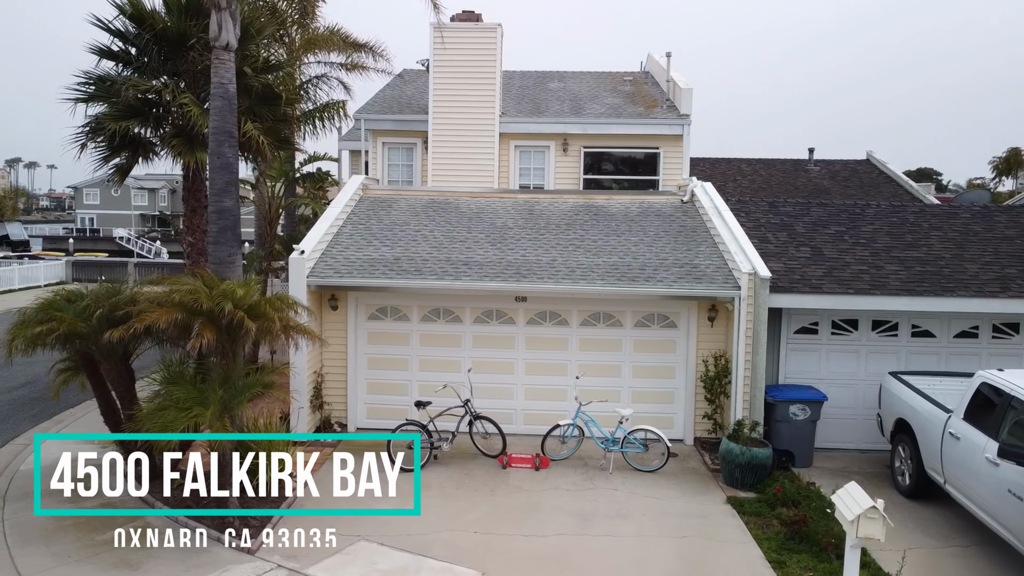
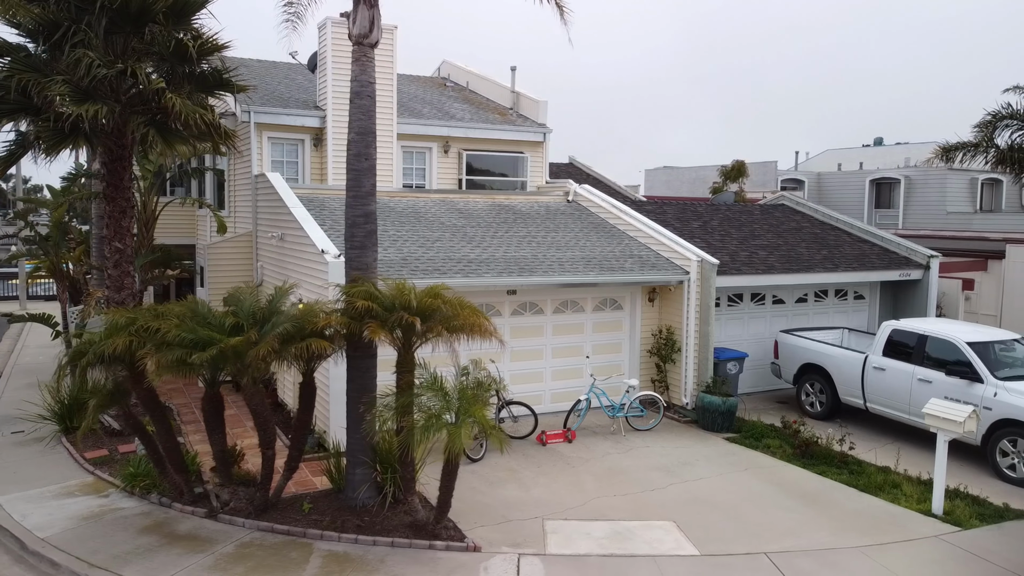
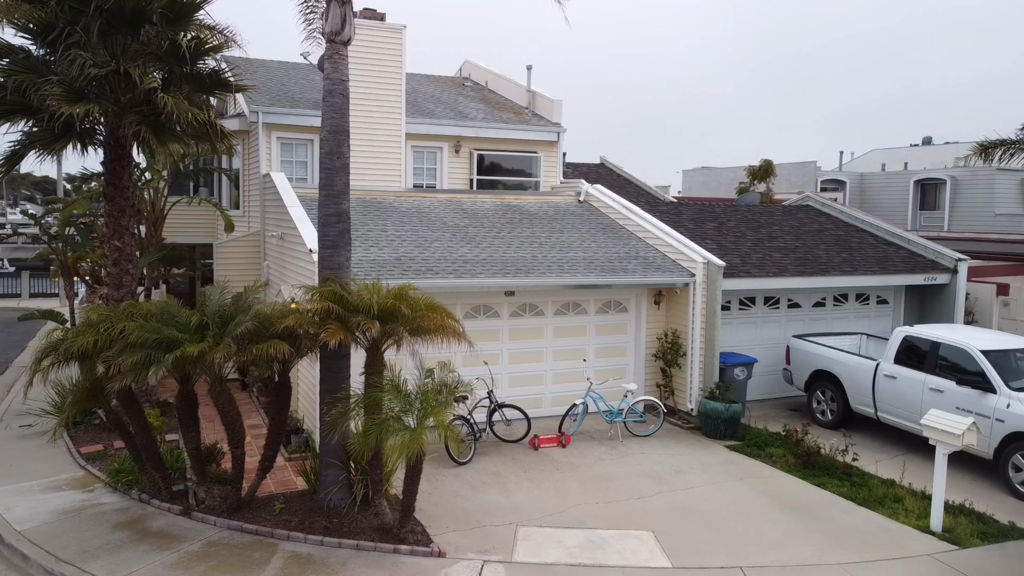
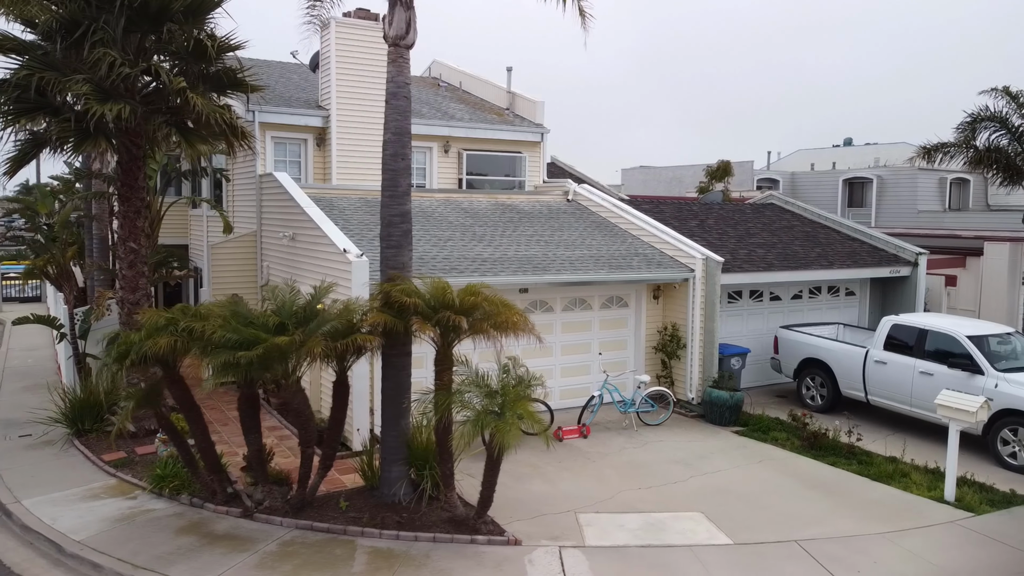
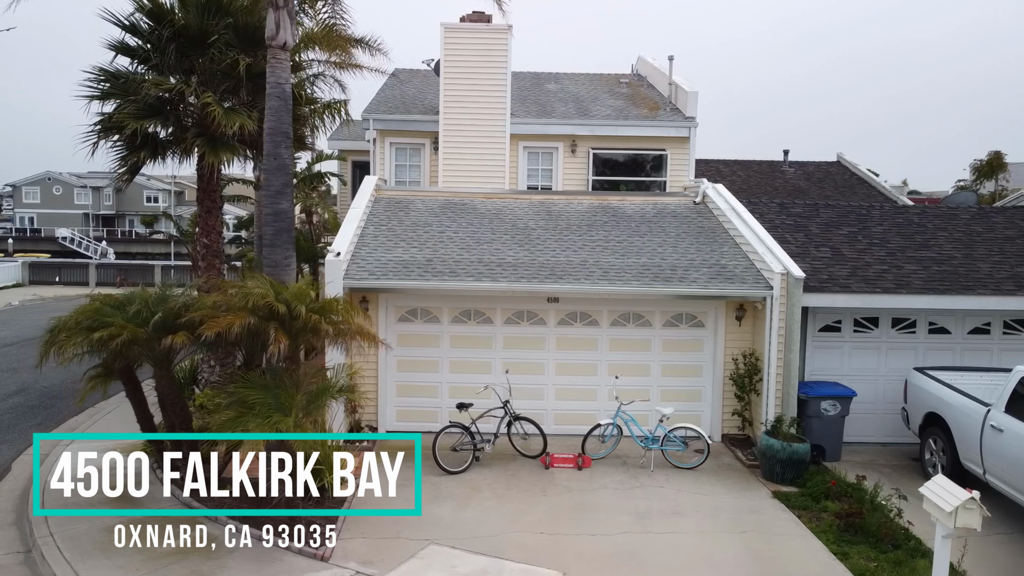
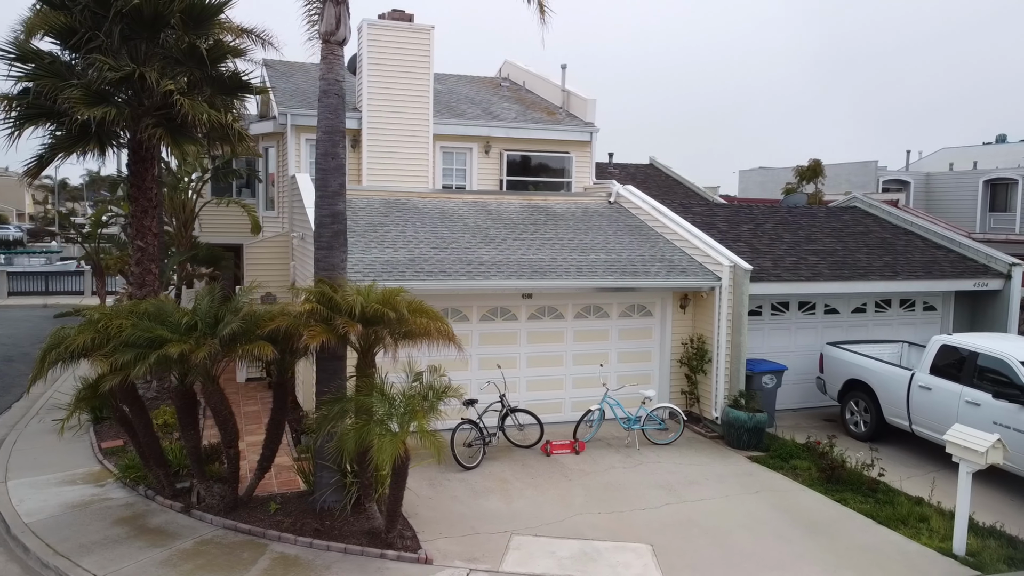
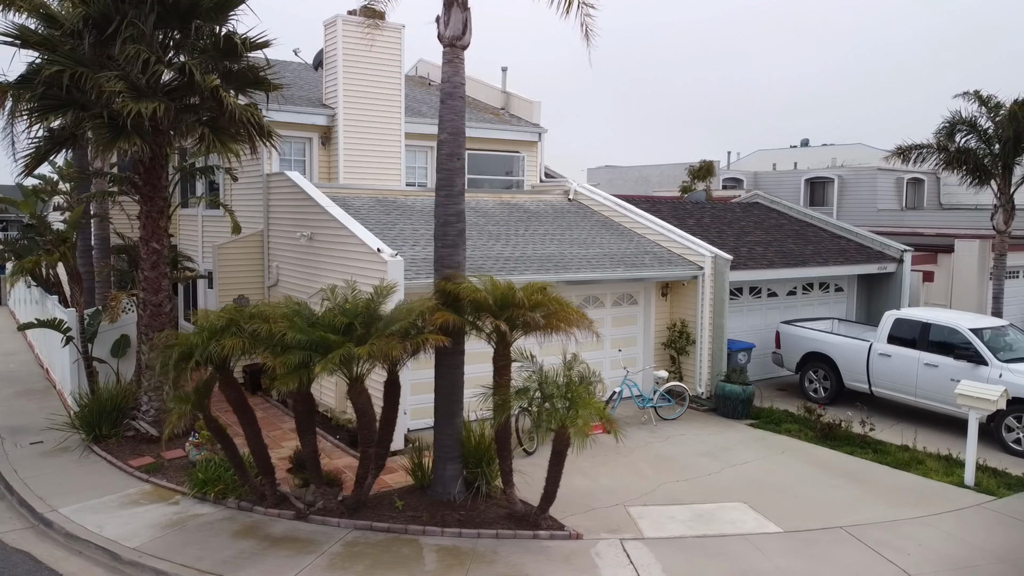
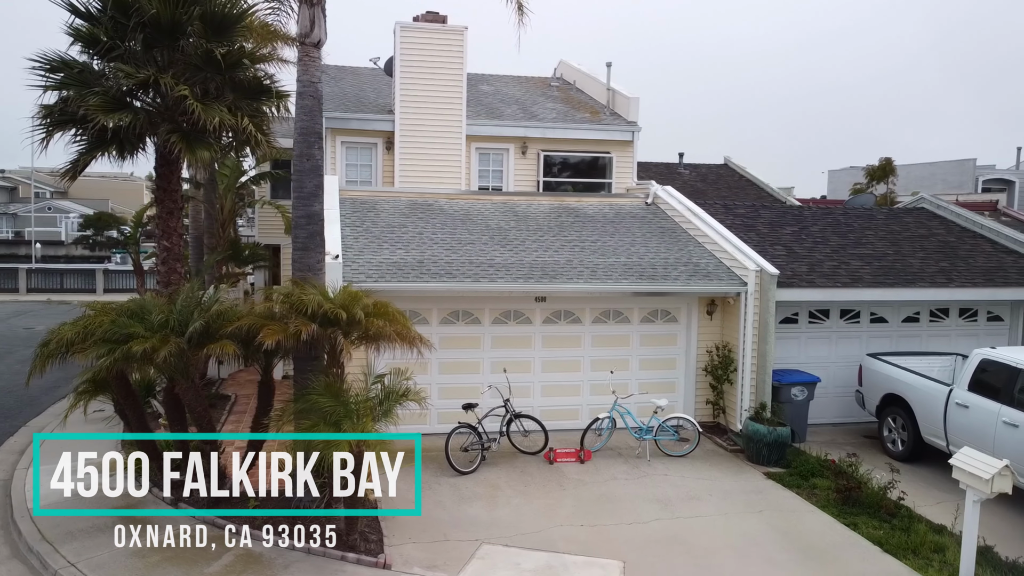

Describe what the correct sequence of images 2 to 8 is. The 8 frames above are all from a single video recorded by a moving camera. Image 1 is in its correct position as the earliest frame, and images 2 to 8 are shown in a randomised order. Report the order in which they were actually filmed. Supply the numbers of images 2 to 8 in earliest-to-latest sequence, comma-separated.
5, 8, 6, 3, 2, 4, 7
